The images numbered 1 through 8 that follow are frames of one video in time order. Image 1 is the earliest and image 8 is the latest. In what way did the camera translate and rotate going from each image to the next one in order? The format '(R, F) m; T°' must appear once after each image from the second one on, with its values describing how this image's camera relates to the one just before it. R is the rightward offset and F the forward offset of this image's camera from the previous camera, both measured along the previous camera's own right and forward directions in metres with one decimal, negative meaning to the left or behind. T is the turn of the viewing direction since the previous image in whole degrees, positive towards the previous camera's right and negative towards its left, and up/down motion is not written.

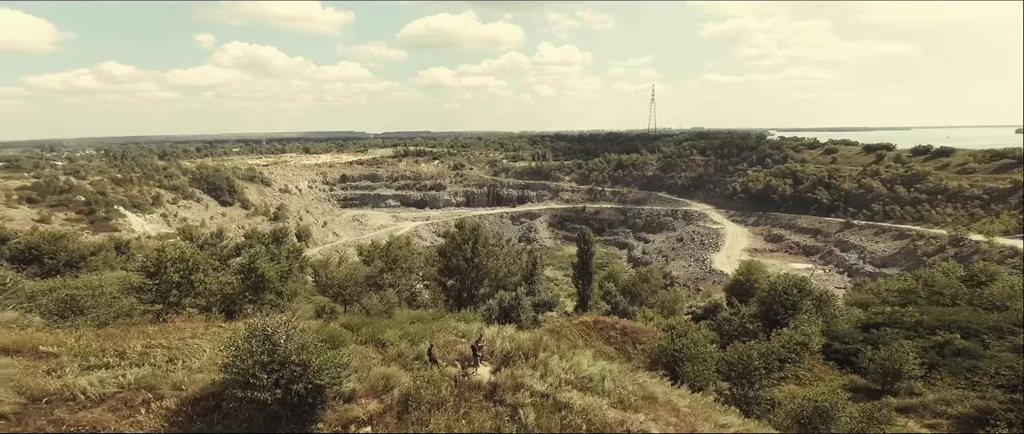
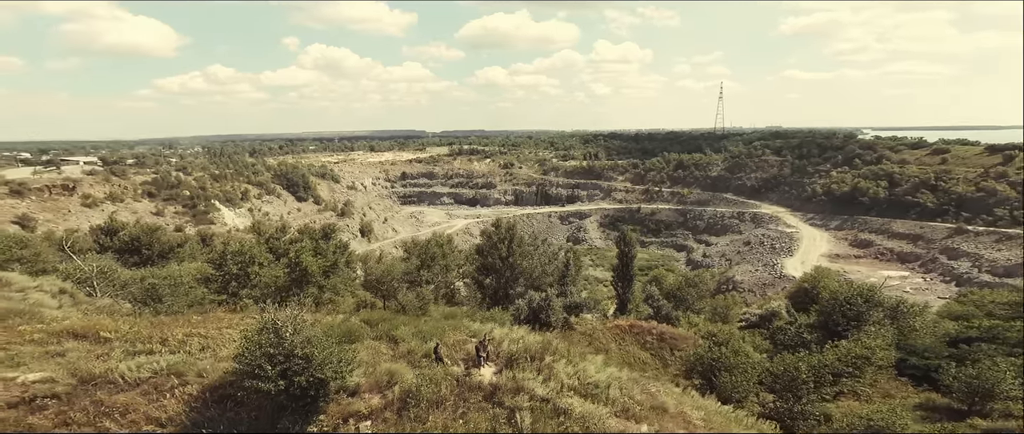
(+0.5, +0.2) m; -5°
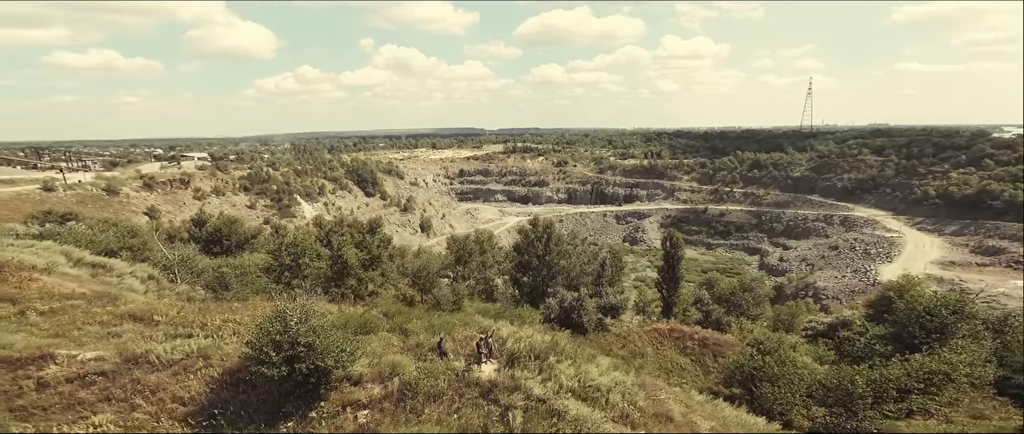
(+0.6, +0.2) m; -5°
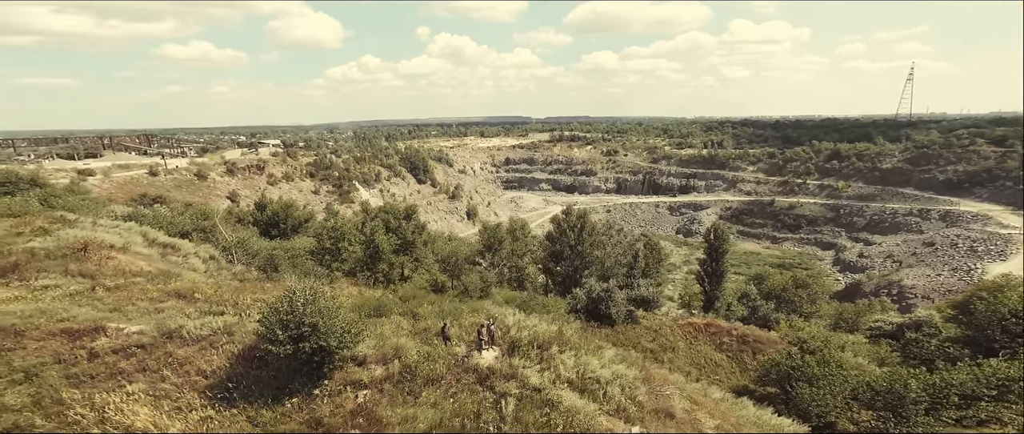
(+0.5, +0.1) m; -4°
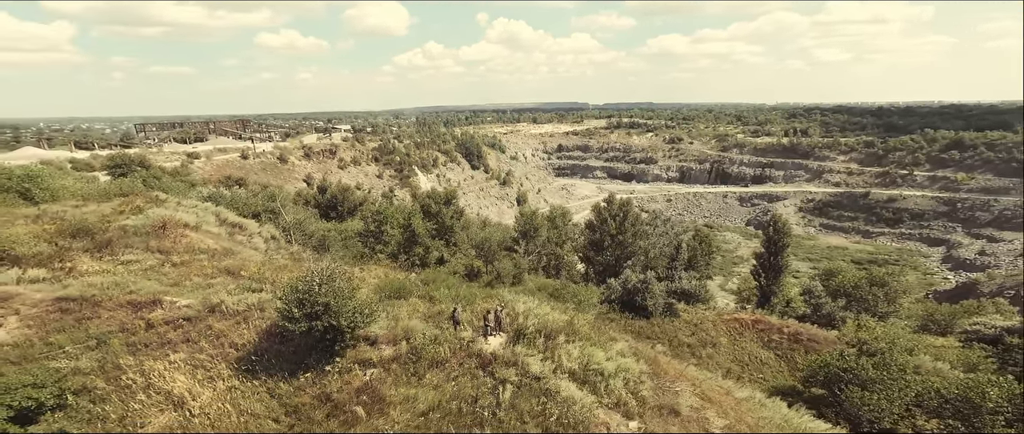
(+0.5, +0.1) m; -5°
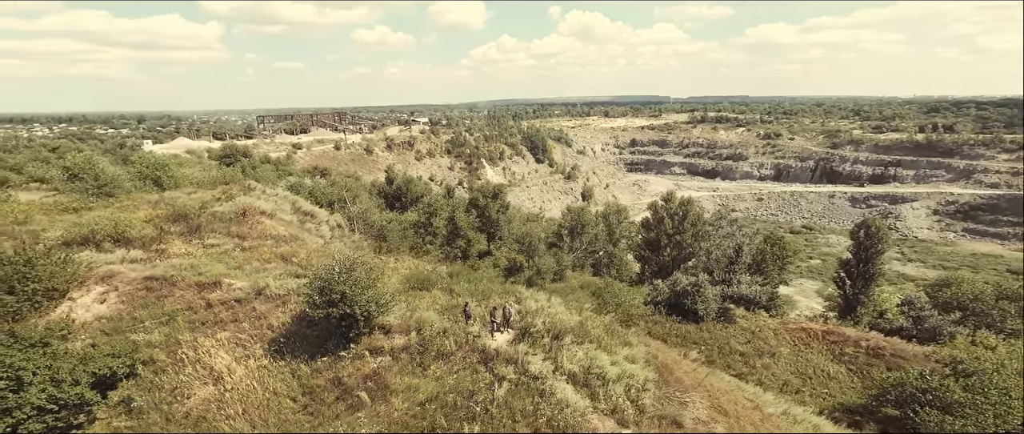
(+0.7, +0.1) m; -7°
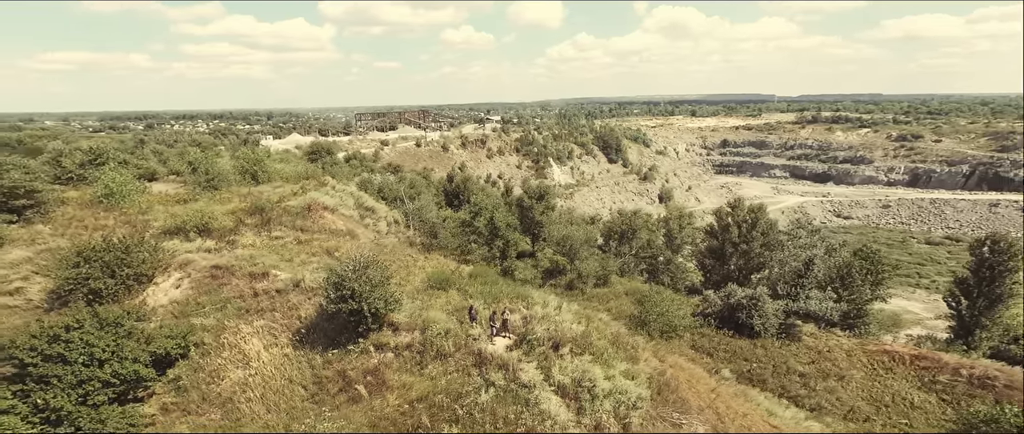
(+0.8, +0.1) m; -7°
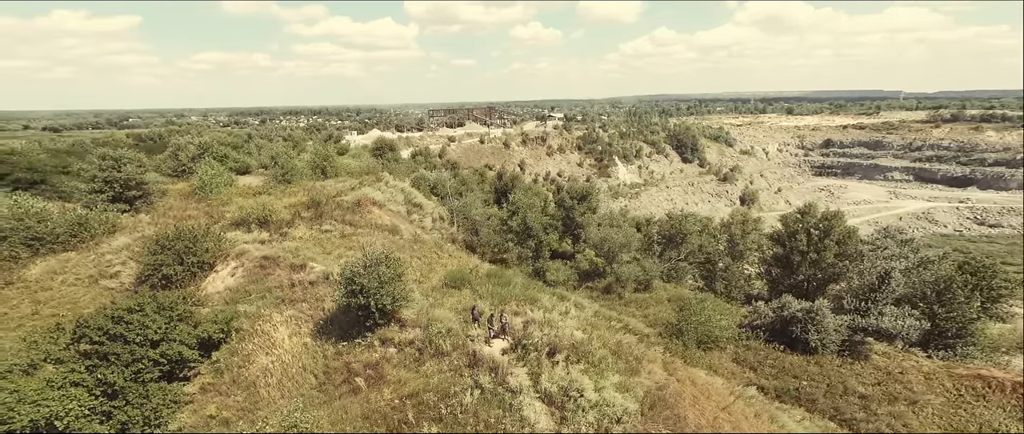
(+0.8, +0.1) m; -6°
